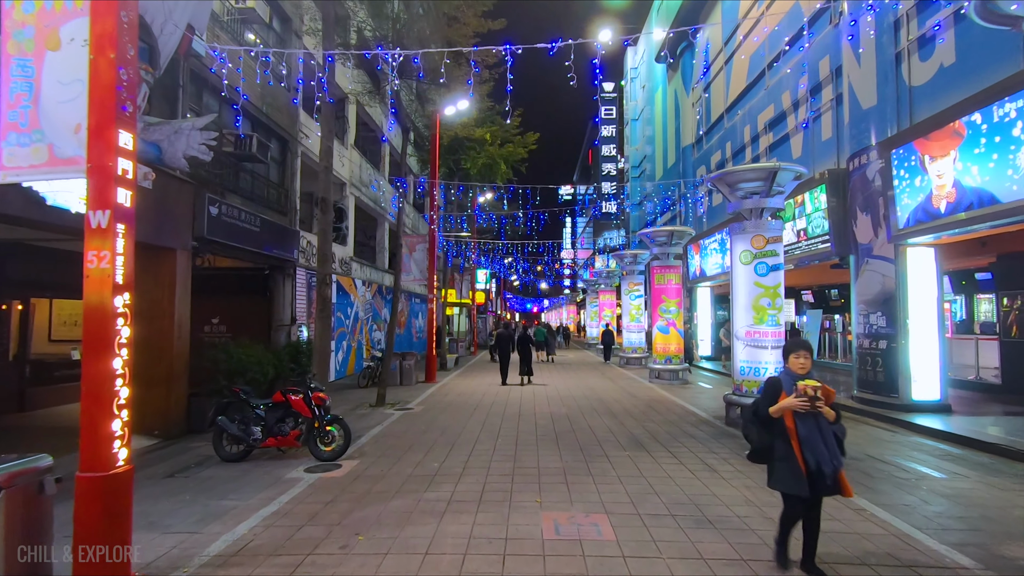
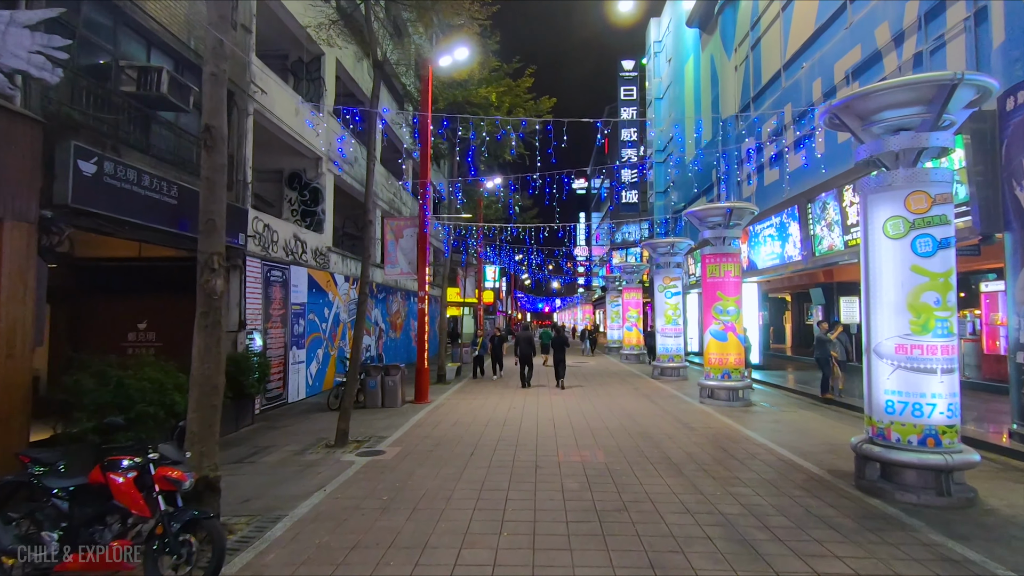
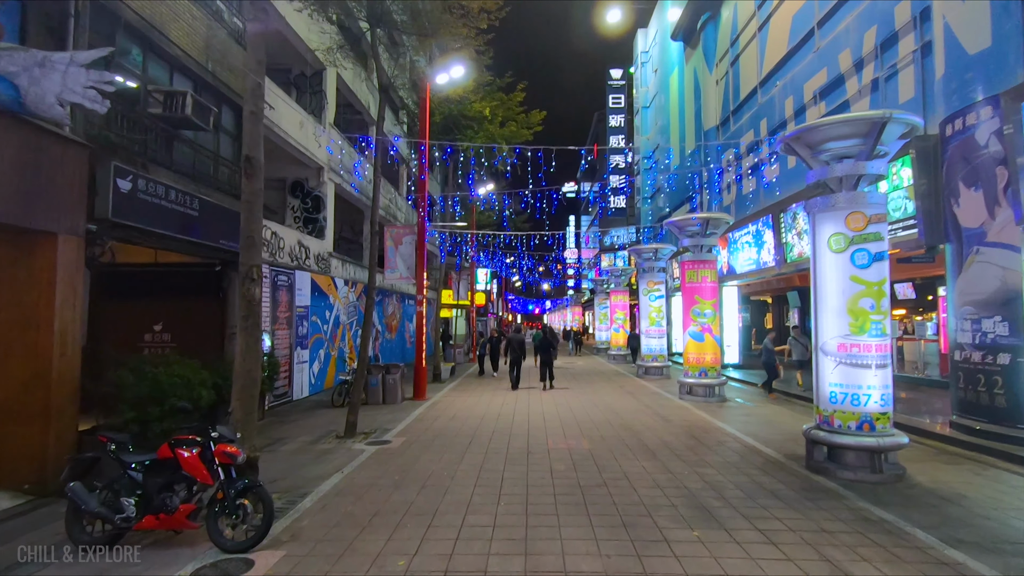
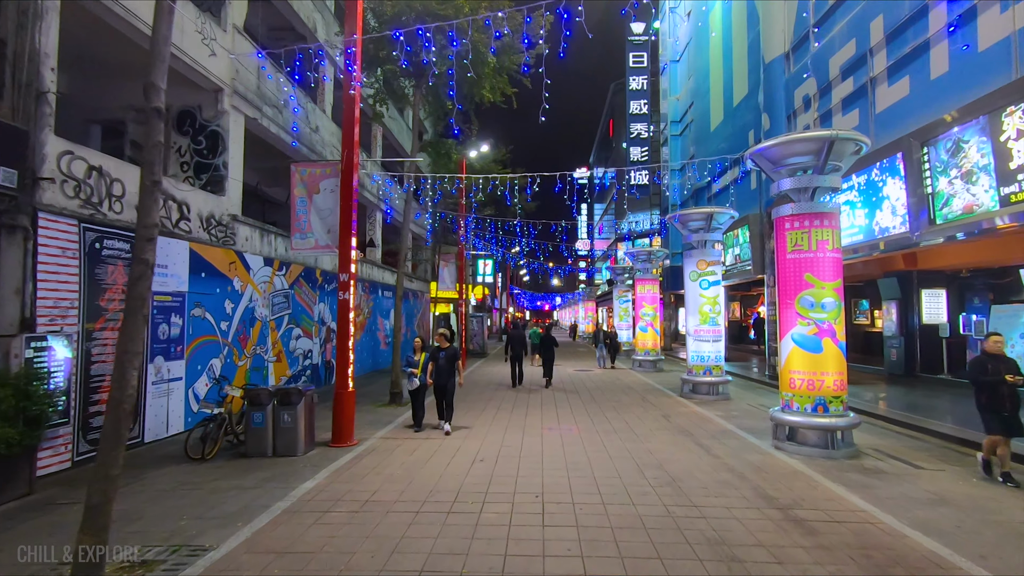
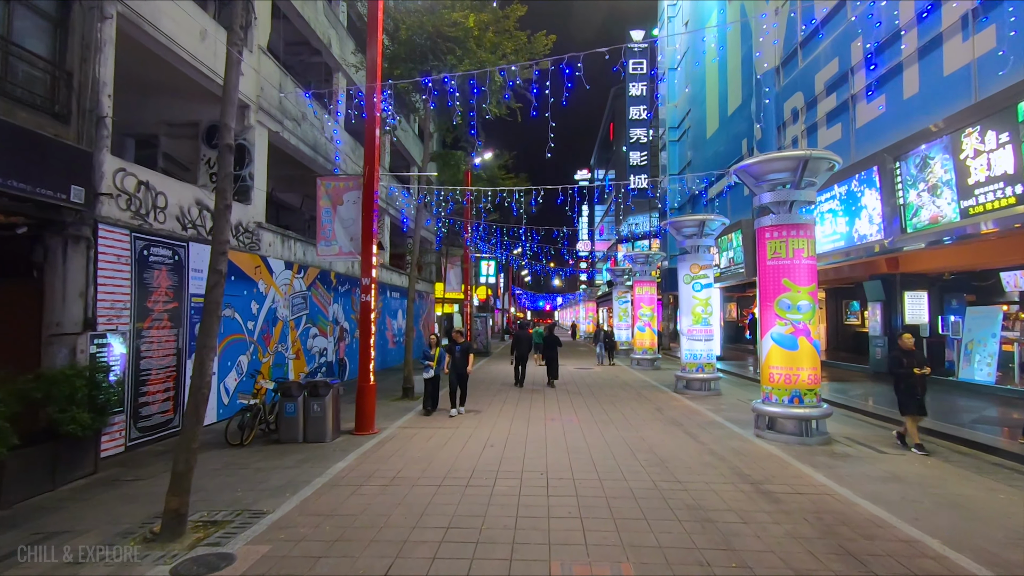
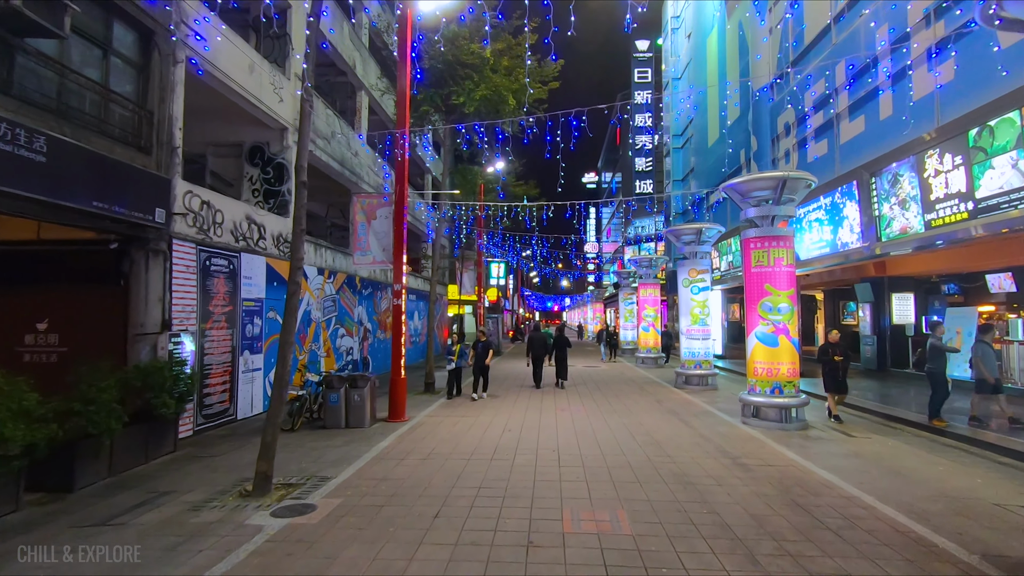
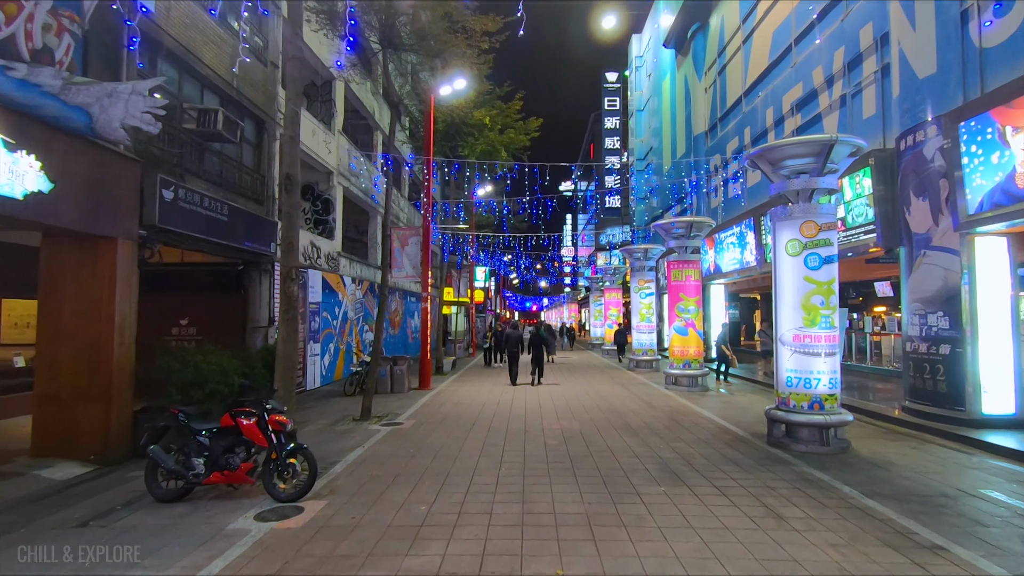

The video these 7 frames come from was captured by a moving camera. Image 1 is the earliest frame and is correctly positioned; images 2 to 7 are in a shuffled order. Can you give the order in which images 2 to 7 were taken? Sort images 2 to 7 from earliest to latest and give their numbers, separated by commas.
7, 3, 2, 6, 5, 4
